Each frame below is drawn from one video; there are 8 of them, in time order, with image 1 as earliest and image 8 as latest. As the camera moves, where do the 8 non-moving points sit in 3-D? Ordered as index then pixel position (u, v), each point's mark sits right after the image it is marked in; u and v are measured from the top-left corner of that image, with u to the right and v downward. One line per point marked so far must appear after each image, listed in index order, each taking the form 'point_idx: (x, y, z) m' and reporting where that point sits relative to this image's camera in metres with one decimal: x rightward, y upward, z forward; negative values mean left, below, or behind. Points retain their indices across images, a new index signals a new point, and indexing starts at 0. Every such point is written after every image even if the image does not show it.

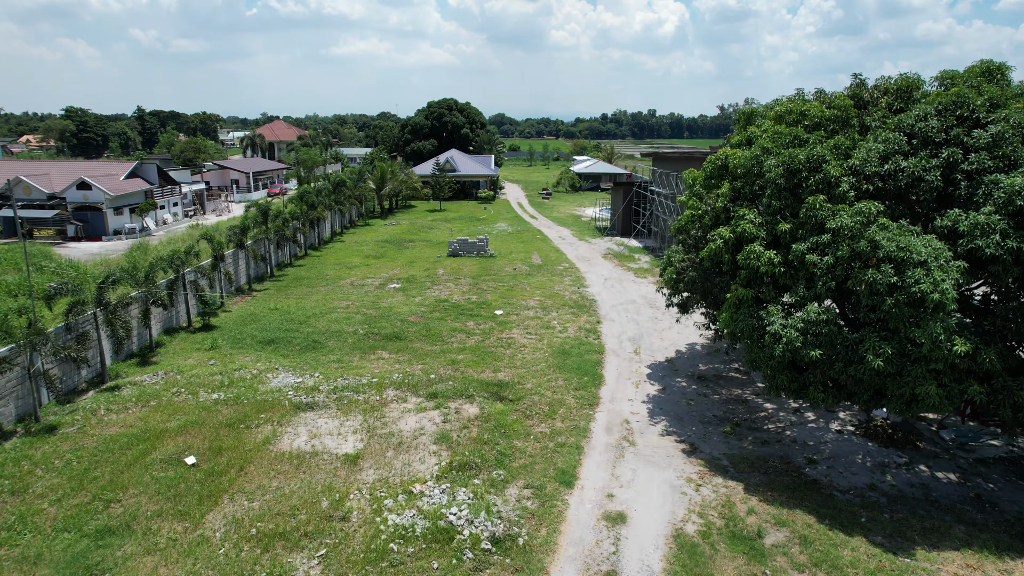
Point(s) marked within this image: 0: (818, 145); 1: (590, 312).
0: (+4.5, +2.1, +10.3) m
1: (+2.1, -0.7, +19.2) m
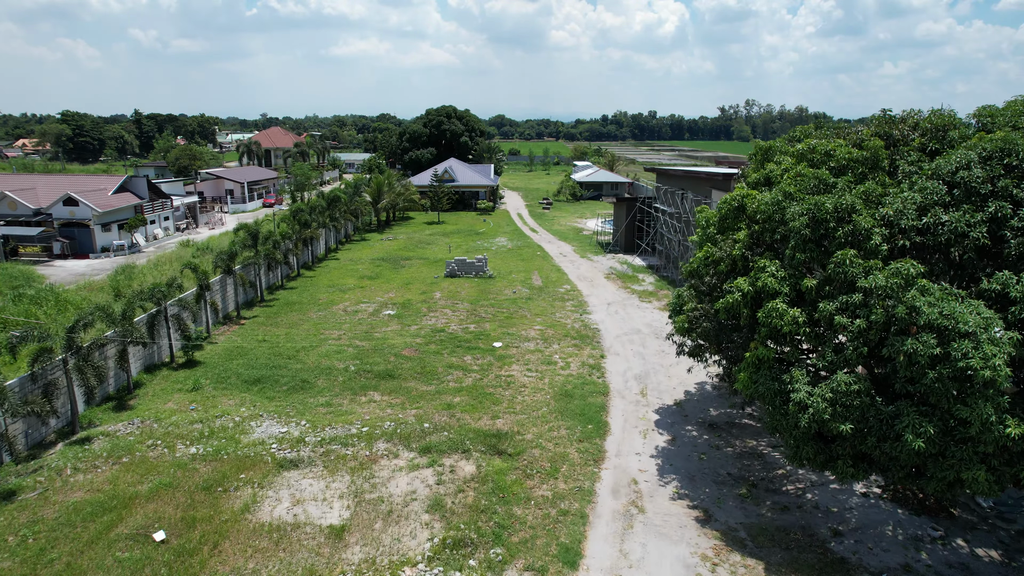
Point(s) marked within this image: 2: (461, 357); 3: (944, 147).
0: (+4.5, +1.3, +9.4) m
1: (+2.1, -1.5, +18.3) m
2: (-1.2, -1.7, +17.2) m
3: (+6.0, +1.9, +9.8) m
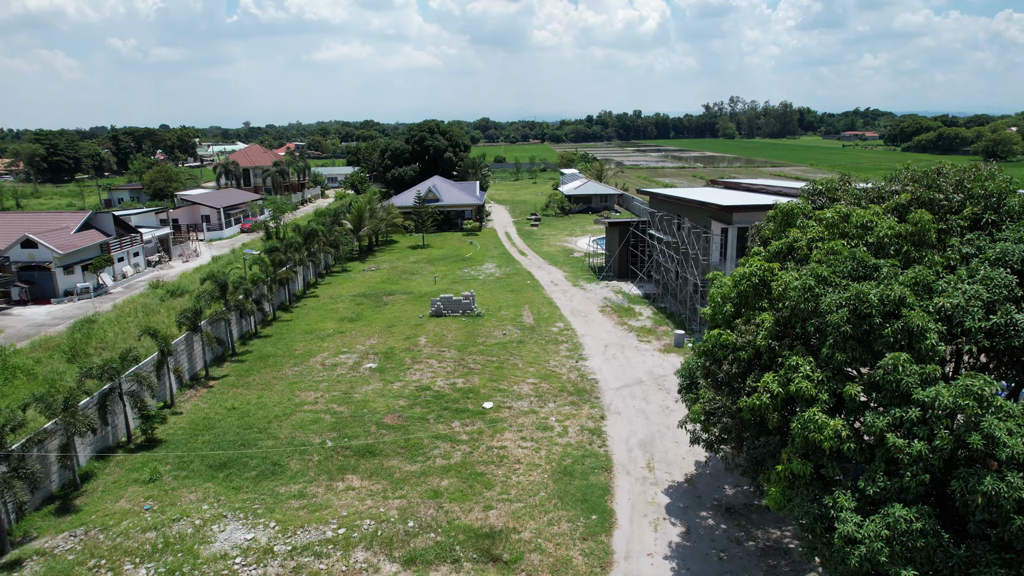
0: (+4.3, +0.1, +8.0) m
1: (+1.9, -2.7, +16.8) m
2: (-1.4, -3.0, +15.7) m
3: (+5.9, +0.8, +8.4) m
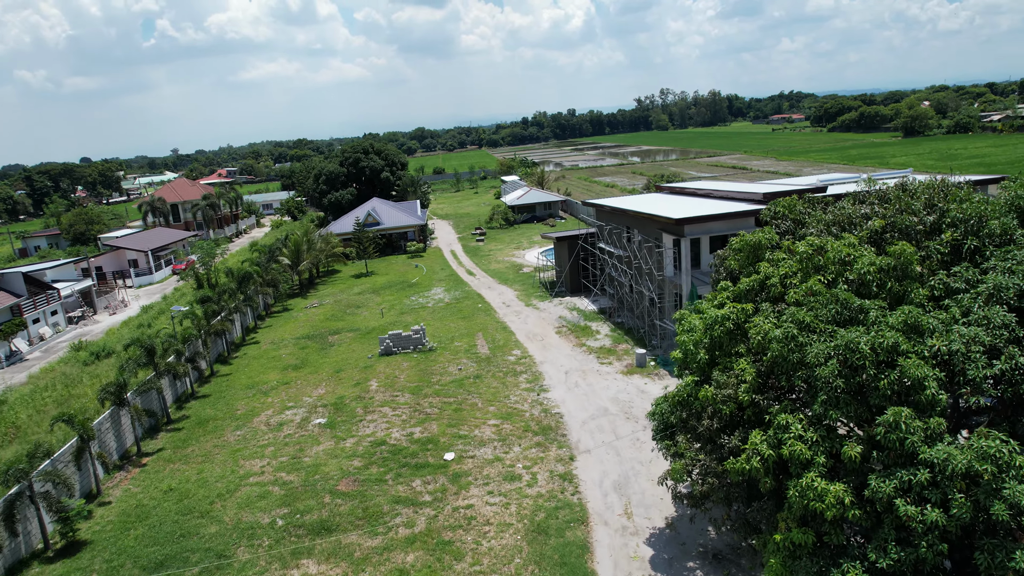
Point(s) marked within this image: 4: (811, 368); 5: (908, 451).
0: (+3.8, -0.4, +7.3) m
1: (+1.1, -3.5, +15.9) m
2: (-2.1, -4.0, +14.6) m
3: (+5.3, +0.4, +7.8) m
4: (+3.2, -0.8, +7.5) m
5: (+3.8, -1.6, +6.7) m
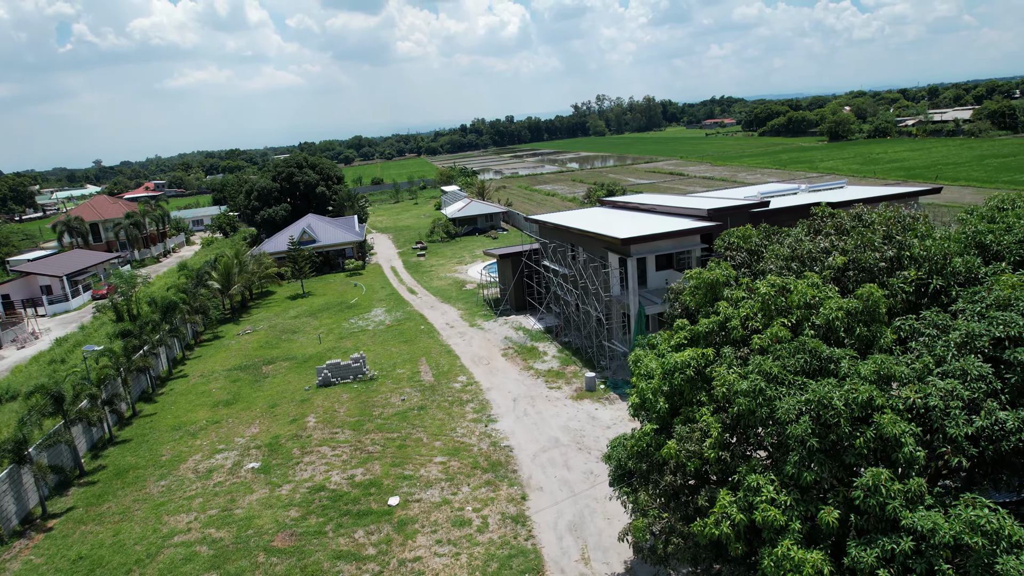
0: (+3.3, -0.8, +6.9) m
1: (0.0, -4.1, +15.2) m
2: (-3.1, -4.8, +13.6) m
3: (+4.7, 0.0, +7.5) m
4: (+2.6, -1.3, +6.9) m
5: (+3.3, -2.0, +6.2) m
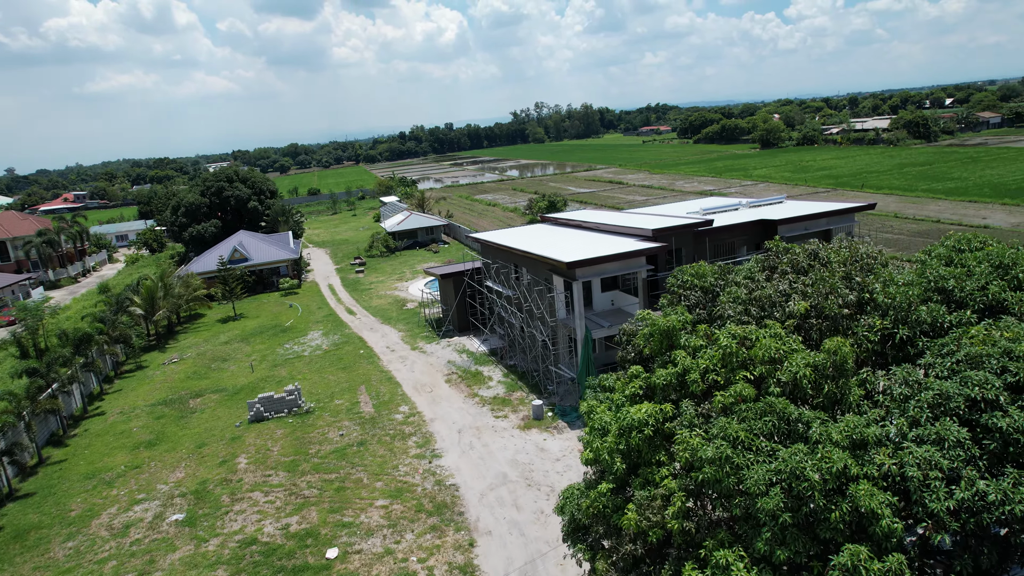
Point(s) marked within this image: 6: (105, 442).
0: (+2.8, -1.4, +6.4) m
1: (-1.1, -4.8, +14.4) m
2: (-4.0, -5.5, +12.5) m
3: (+4.1, -0.5, +7.1) m
4: (+2.2, -1.9, +6.4) m
5: (+2.9, -2.6, +5.8) m
6: (-11.2, -4.4, +19.7) m
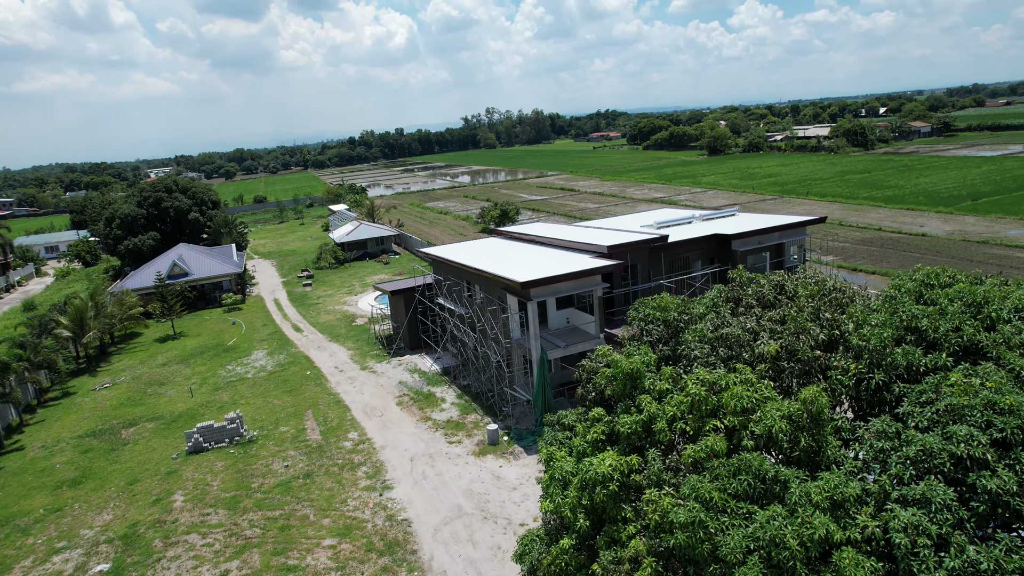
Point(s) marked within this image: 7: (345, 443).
0: (+2.5, -1.8, +6.0) m
1: (-2.0, -5.3, +13.6) m
2: (-4.7, -6.0, +11.6) m
3: (+3.7, -0.9, +6.7) m
4: (+1.8, -2.3, +5.9) m
5: (+2.6, -3.0, +5.3) m
6: (-12.4, -5.1, +18.3) m
7: (-4.6, -4.2, +19.4) m
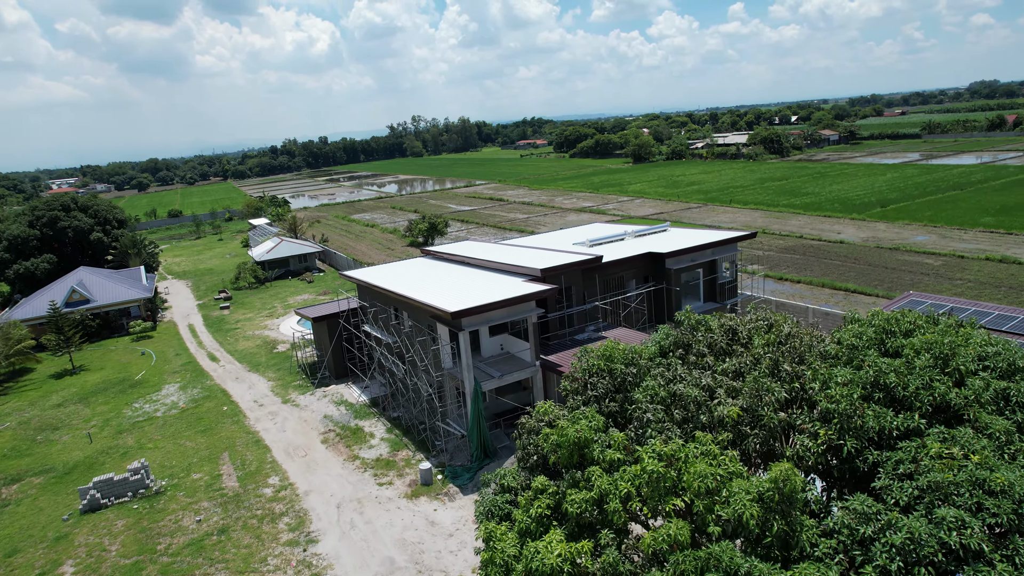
0: (+2.0, -2.3, +5.2) m
1: (-3.1, -6.0, +12.4) m
2: (-5.6, -6.8, +10.1) m
3: (+3.1, -1.4, +6.1) m
4: (+1.4, -2.9, +5.1) m
5: (+2.2, -3.5, +4.6) m
6: (-13.9, -6.1, +16.0) m
7: (-6.2, -5.0, +17.8) m
